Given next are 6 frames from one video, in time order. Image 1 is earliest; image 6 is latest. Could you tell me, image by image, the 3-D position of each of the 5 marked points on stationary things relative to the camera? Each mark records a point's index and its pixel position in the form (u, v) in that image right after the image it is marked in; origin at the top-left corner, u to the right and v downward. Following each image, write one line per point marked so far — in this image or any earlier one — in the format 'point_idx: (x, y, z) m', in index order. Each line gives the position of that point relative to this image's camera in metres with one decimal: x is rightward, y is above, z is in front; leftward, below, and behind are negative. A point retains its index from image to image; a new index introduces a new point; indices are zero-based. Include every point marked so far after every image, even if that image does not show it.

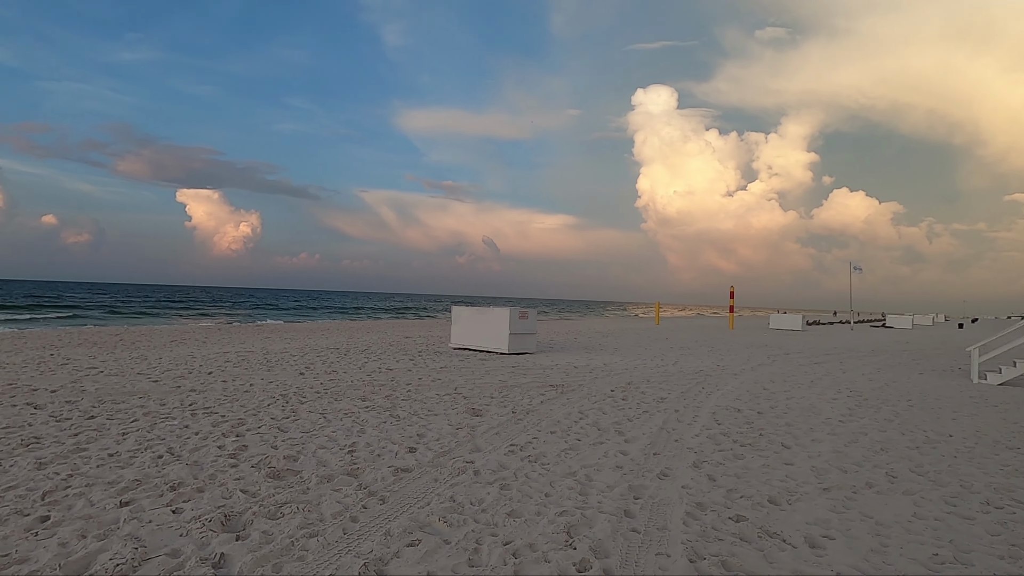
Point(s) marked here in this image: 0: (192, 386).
0: (-4.6, -1.4, +7.7) m
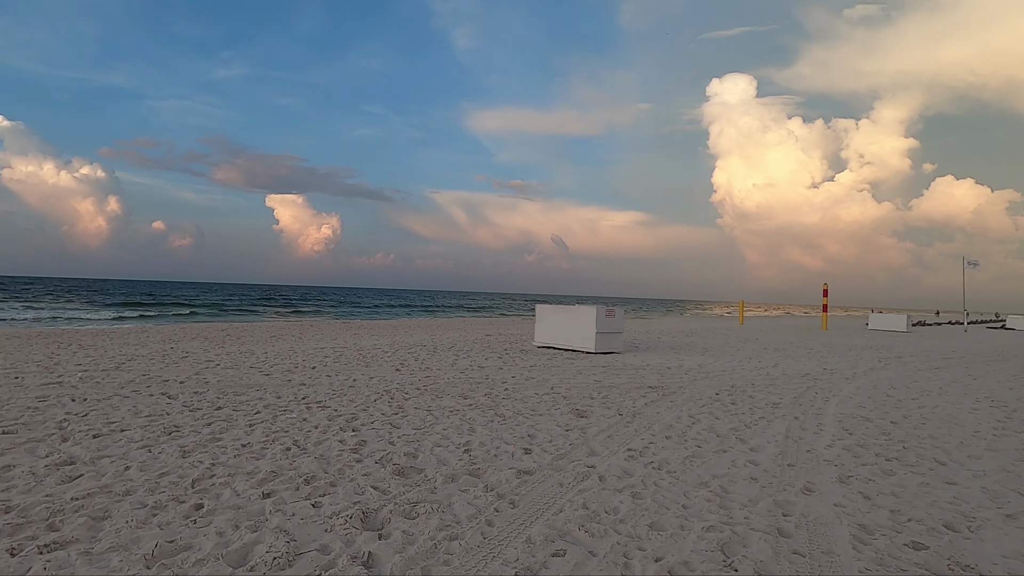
0: (-3.2, -1.4, +8.0) m
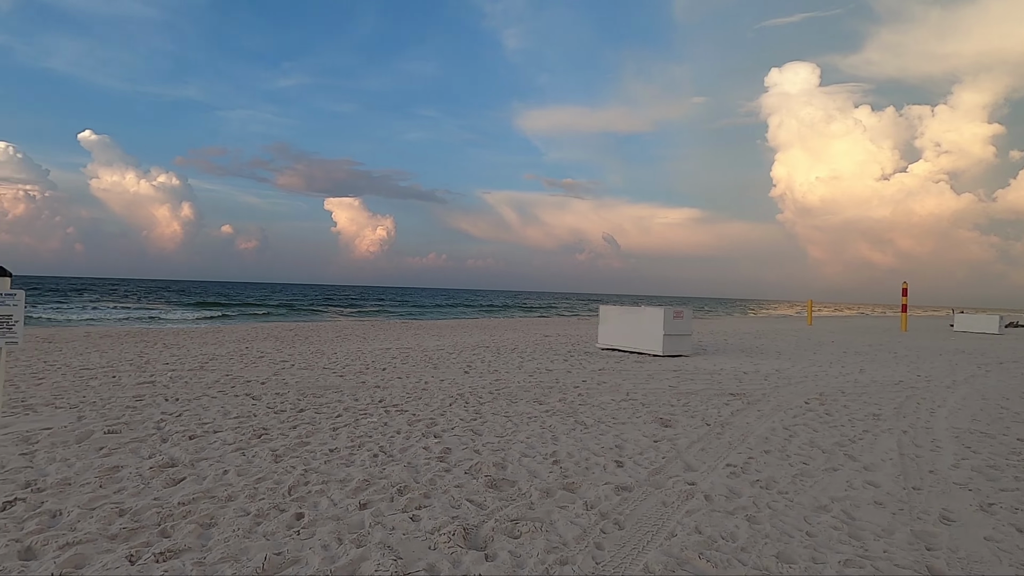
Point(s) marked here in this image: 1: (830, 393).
0: (-2.1, -1.4, +8.1) m
1: (+5.1, -1.7, +8.5) m
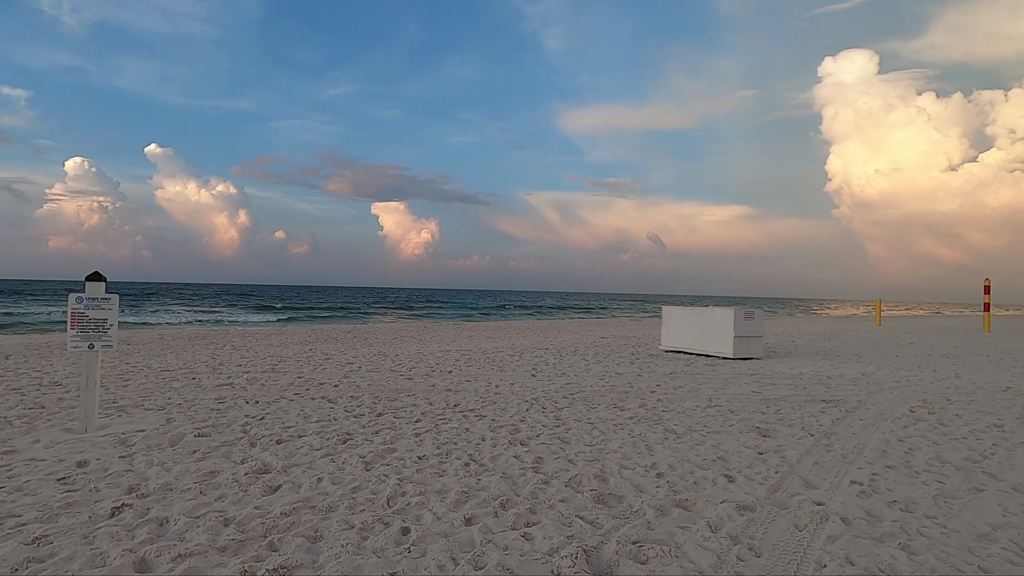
0: (-1.0, -1.4, +7.9) m
1: (+6.2, -1.6, +7.8) m
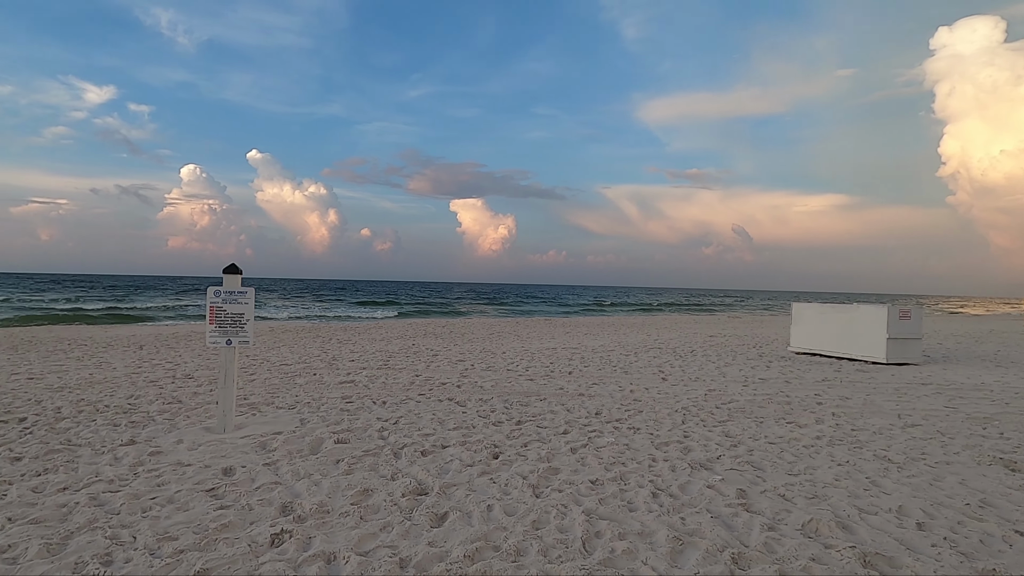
0: (+0.8, -1.4, +7.2) m
1: (+7.9, -1.6, +6.0) m
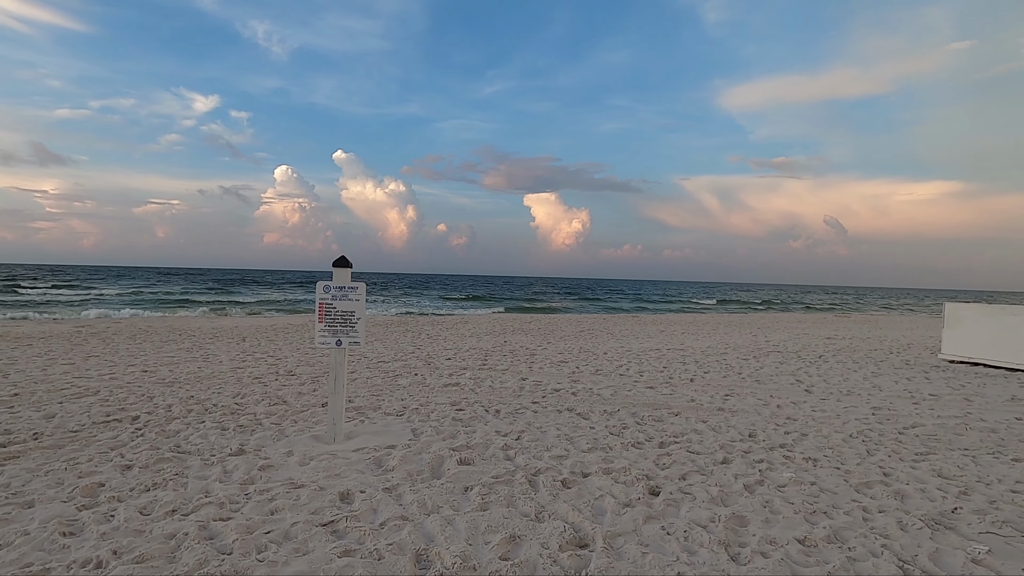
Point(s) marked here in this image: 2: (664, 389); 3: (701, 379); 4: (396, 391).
0: (+2.3, -1.3, +6.3) m
1: (+9.1, -1.6, +4.1) m
2: (+2.0, -1.3, +6.9) m
3: (+2.8, -1.3, +7.8) m
4: (-1.4, -1.2, +6.4) m
